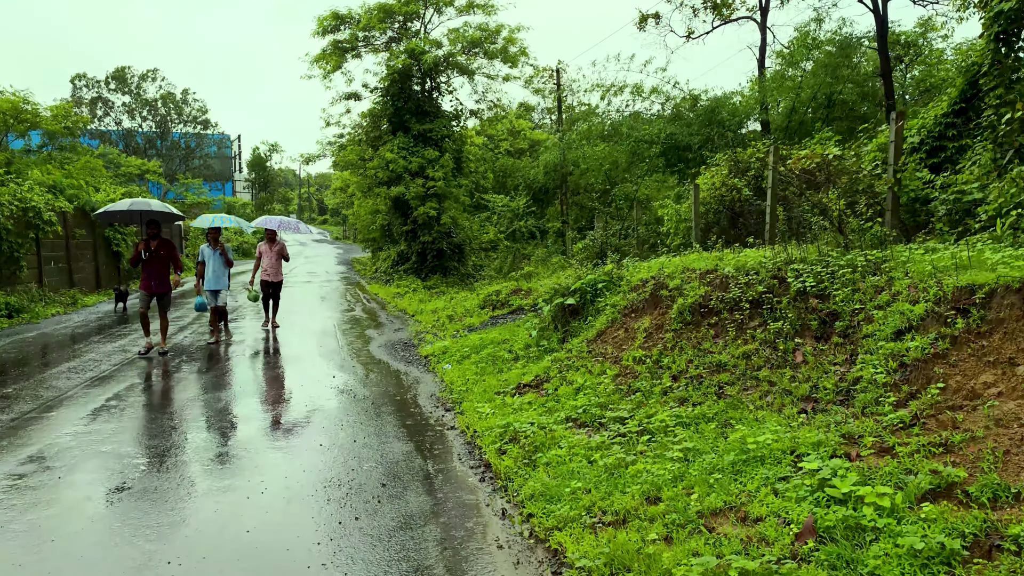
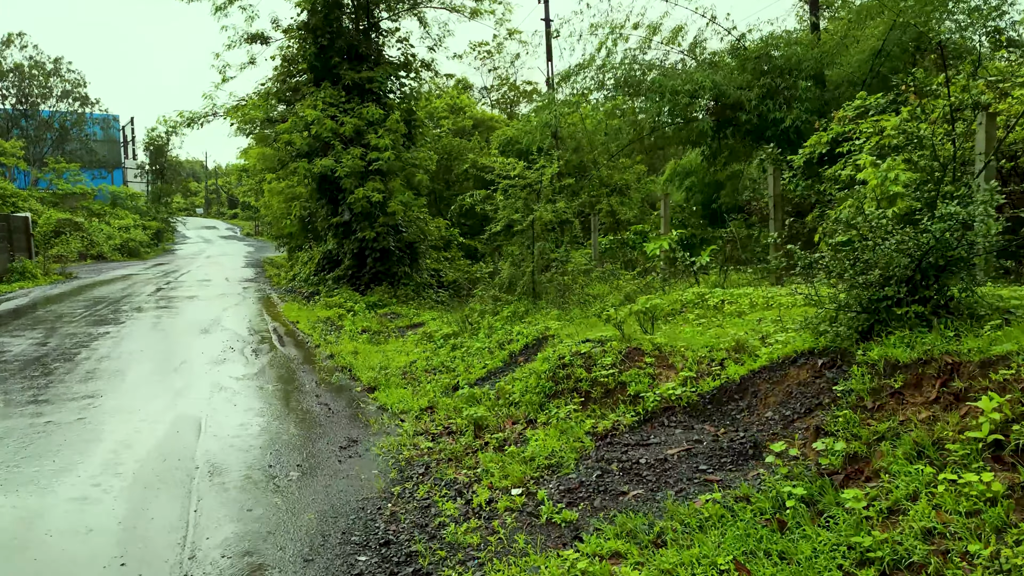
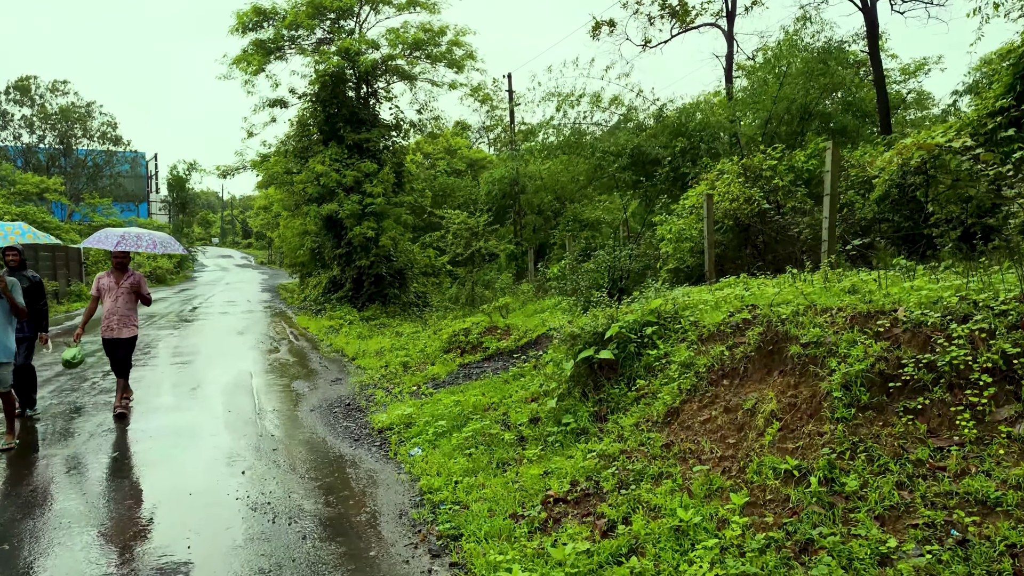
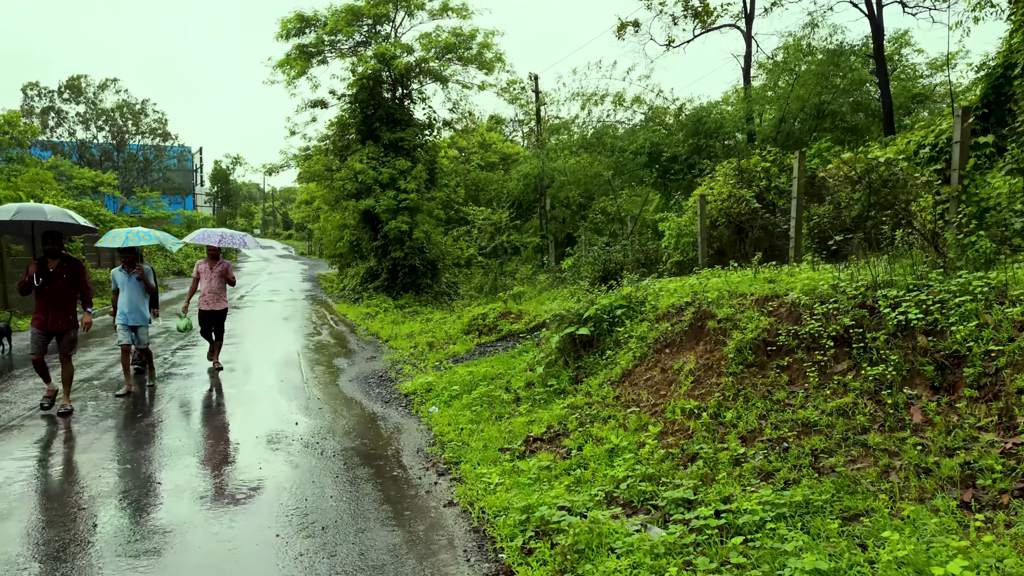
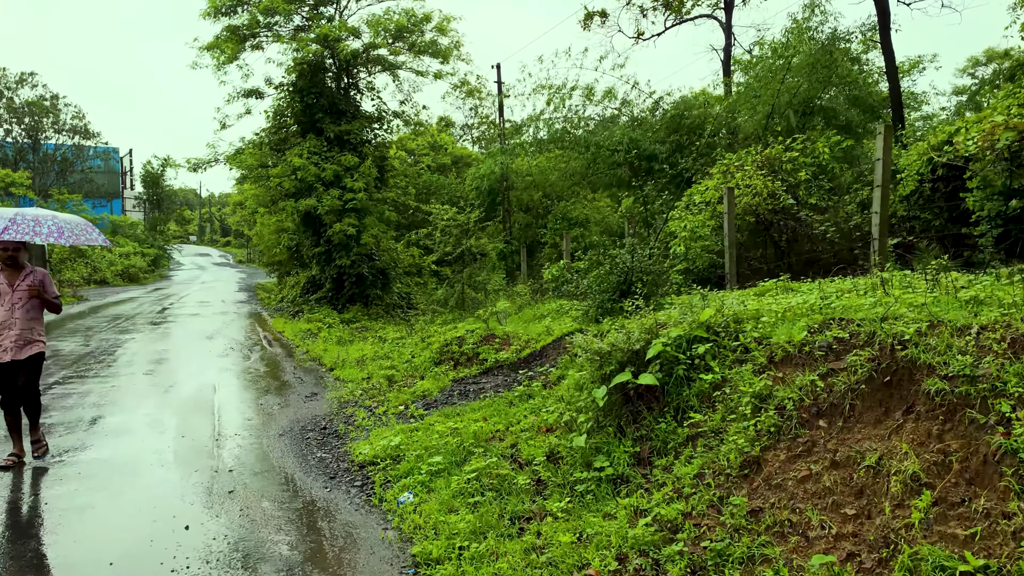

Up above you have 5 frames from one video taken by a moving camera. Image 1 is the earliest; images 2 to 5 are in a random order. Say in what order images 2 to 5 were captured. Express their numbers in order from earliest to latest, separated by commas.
4, 3, 5, 2
